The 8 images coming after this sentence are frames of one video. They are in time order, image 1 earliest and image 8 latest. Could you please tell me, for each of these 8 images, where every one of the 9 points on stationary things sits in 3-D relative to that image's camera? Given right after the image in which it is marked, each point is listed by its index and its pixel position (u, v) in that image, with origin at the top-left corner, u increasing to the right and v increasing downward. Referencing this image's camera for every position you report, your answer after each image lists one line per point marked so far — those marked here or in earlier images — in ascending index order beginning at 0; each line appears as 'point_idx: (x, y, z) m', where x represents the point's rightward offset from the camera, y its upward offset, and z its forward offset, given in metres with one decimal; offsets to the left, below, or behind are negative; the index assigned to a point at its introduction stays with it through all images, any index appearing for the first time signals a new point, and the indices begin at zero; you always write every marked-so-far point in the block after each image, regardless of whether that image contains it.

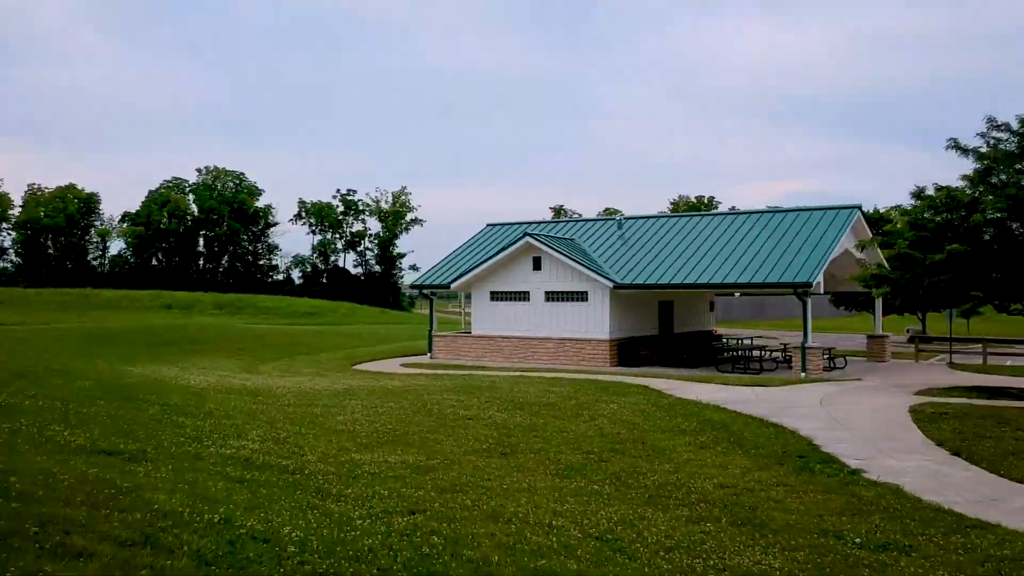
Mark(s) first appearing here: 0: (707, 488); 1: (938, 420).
0: (+2.6, -2.7, +11.3) m
1: (+7.6, -2.4, +15.1) m
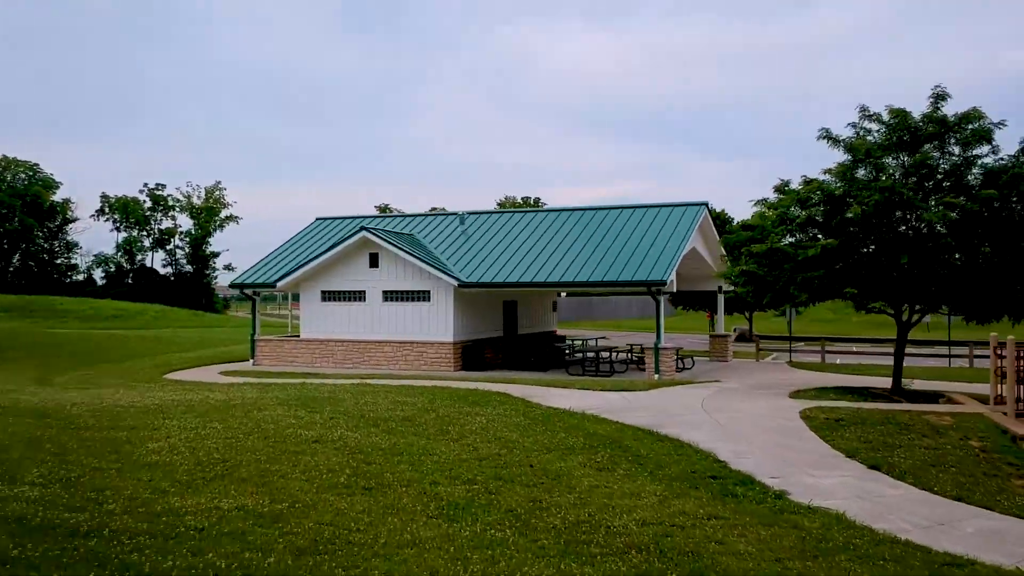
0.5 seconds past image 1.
0: (+1.3, -2.6, +9.2) m
1: (+5.4, -2.3, +14.0) m
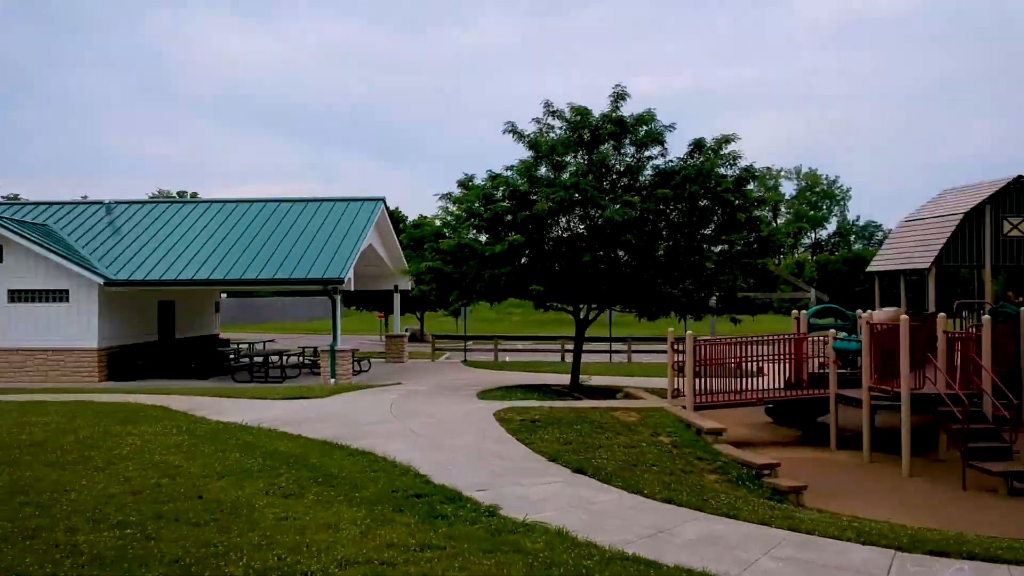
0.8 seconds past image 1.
0: (-1.6, -2.5, +7.5) m
1: (+0.4, -2.2, +13.4) m
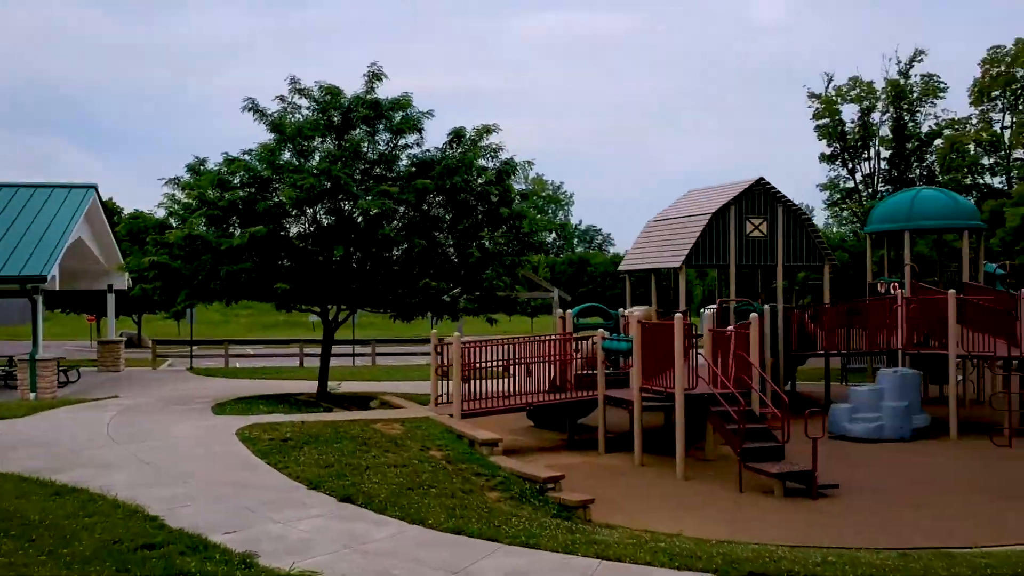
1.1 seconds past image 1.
0: (-3.2, -2.5, +5.4) m
1: (-3.1, -2.2, +11.7) m
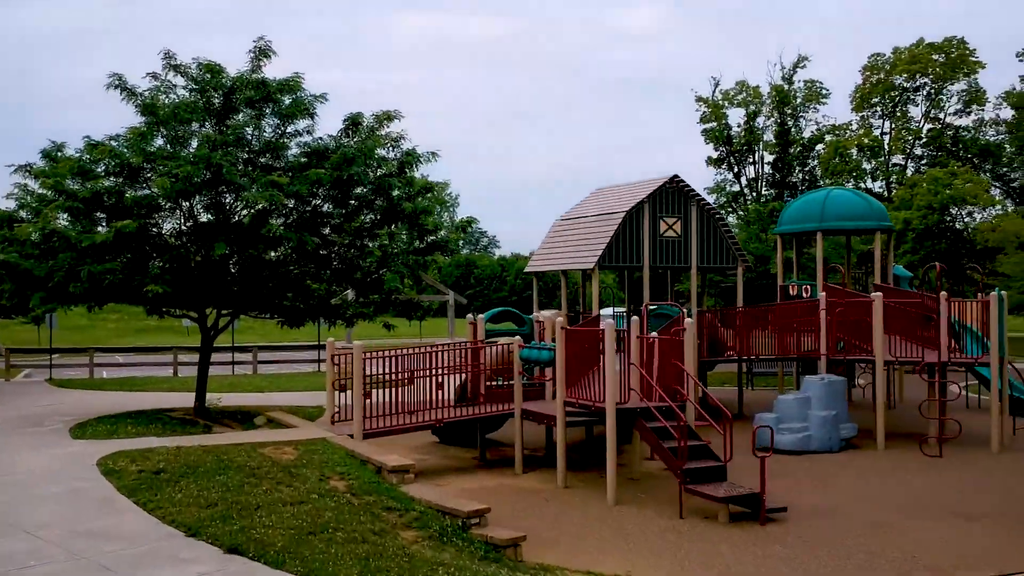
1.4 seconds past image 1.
0: (-3.4, -2.6, +3.7) m
1: (-4.2, -2.3, +10.0) m
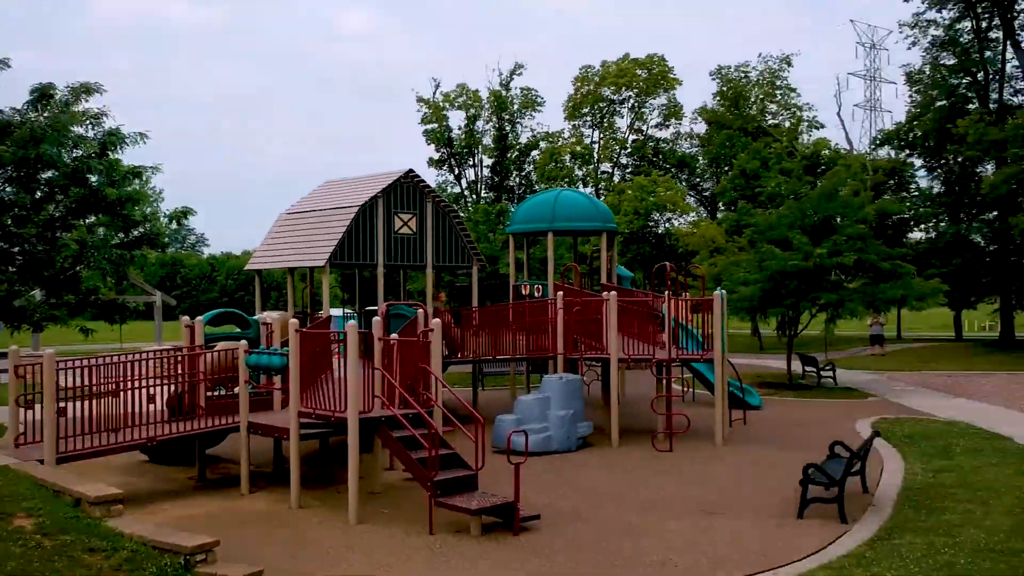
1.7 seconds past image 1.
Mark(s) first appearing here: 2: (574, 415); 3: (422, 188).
0: (-4.0, -2.6, +1.7) m
1: (-6.8, -2.3, +7.4) m
2: (+1.0, -2.0, +13.1) m
3: (-1.9, +2.1, +17.5) m
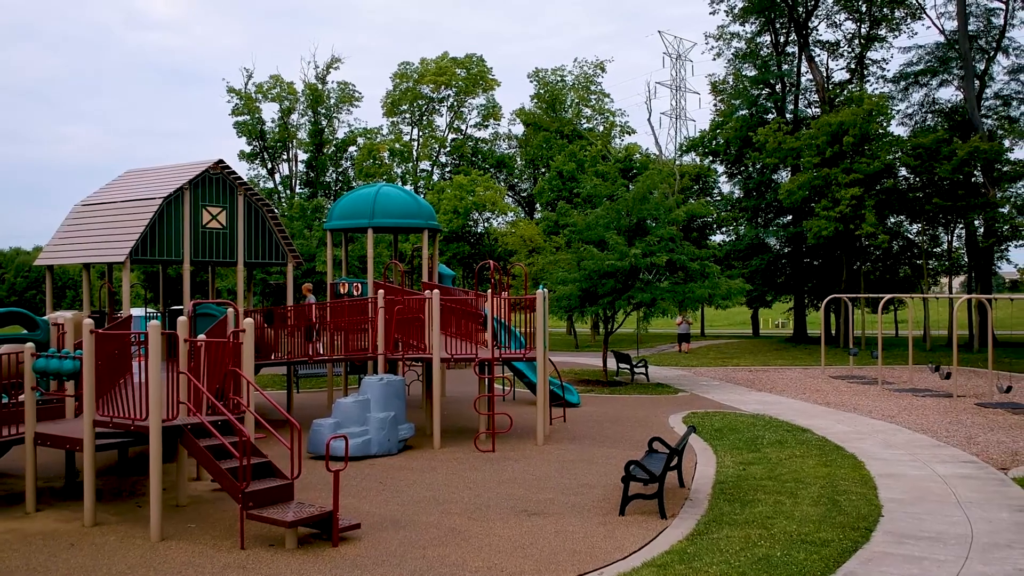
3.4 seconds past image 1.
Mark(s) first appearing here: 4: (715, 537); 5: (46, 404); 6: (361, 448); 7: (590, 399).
0: (-4.2, -2.6, +0.5) m
1: (-8.1, -2.2, +5.4) m
2: (-1.8, -1.9, +12.7) m
3: (-5.5, +2.1, +16.4) m
4: (+1.9, -2.2, +7.7) m
5: (-6.3, -1.6, +11.2) m
6: (-2.2, -2.3, +12.2) m
7: (+1.8, -2.5, +19.2) m
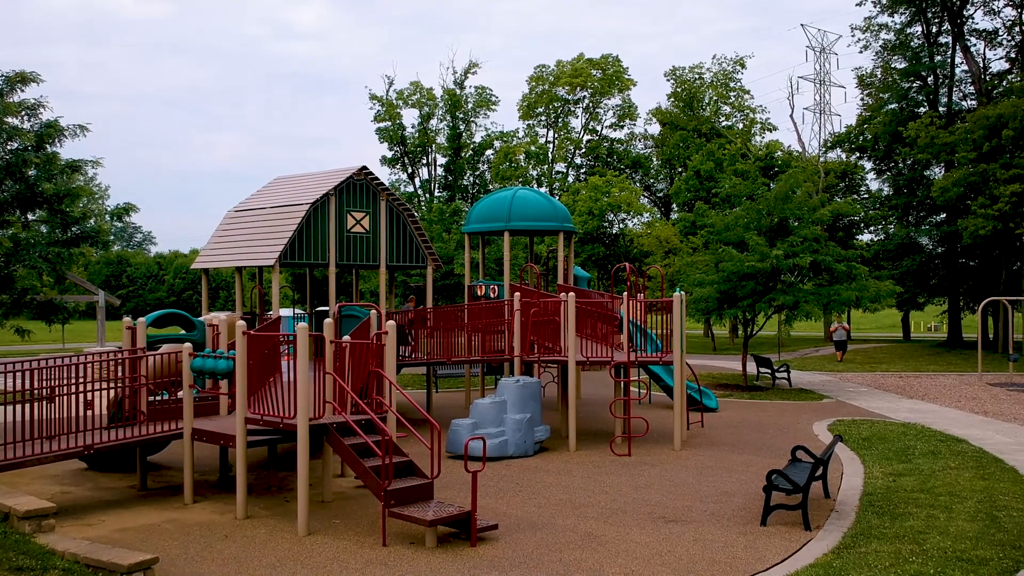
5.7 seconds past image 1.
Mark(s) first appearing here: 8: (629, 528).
0: (-4.1, -2.6, +1.2) m
1: (-7.1, -2.3, +6.7) m
2: (+0.3, -2.0, +12.9) m
3: (-2.8, +2.1, +17.1) m
4: (+3.1, -2.3, +7.4) m
5: (-4.4, -1.6, +12.1) m
6: (-0.2, -2.4, +12.4) m
7: (+4.8, -2.6, +18.7) m
8: (+1.2, -2.5, +8.6) m
